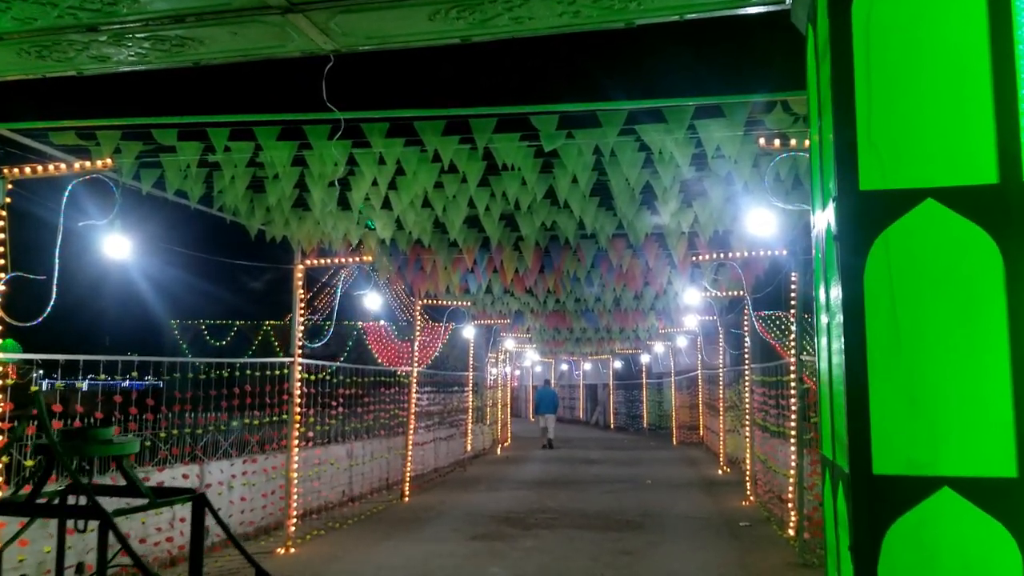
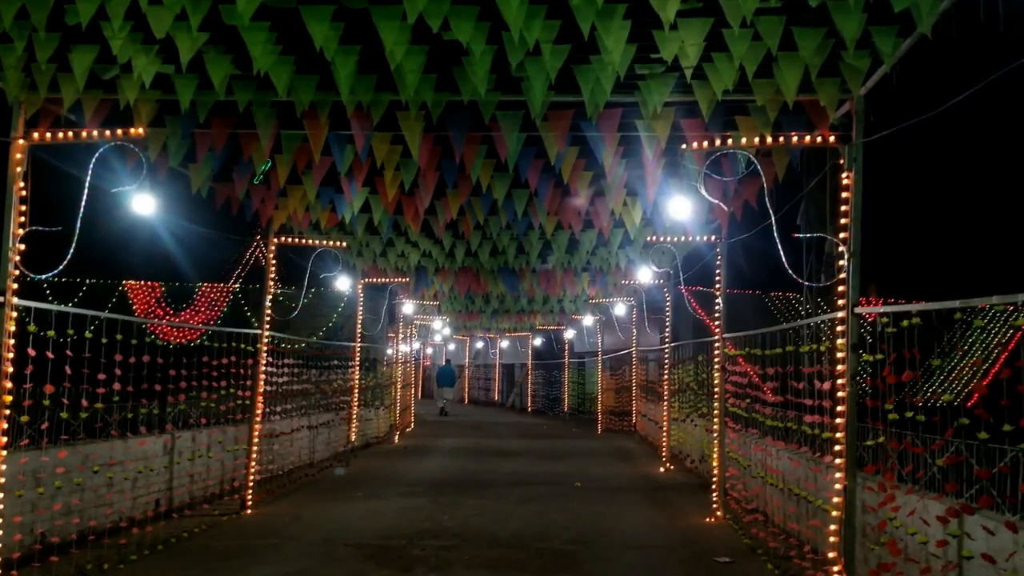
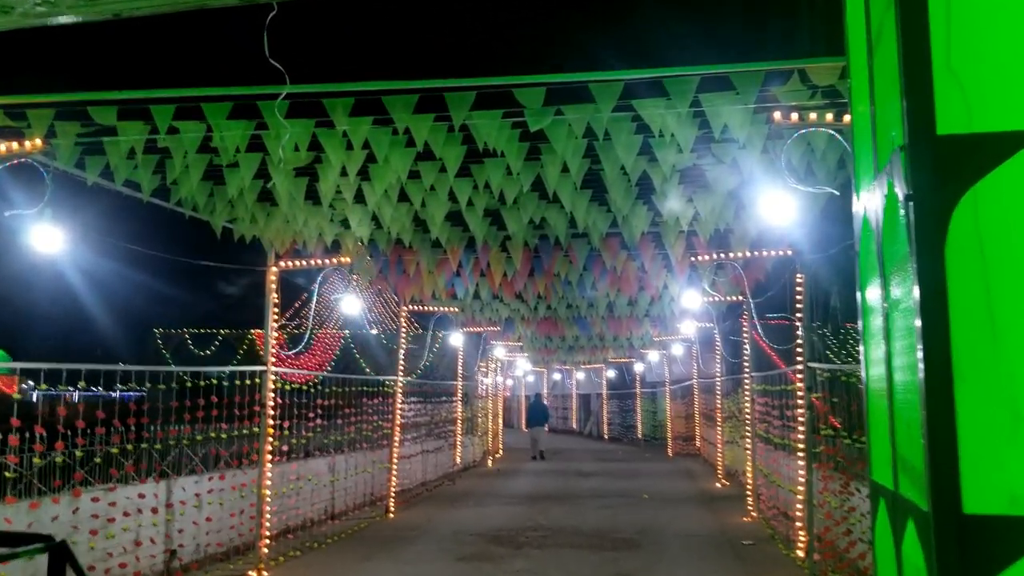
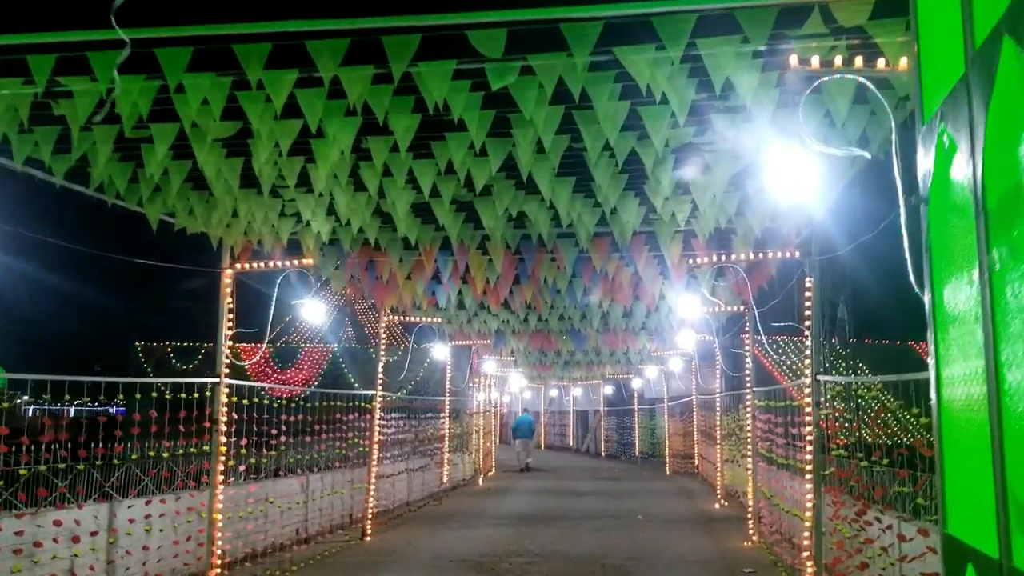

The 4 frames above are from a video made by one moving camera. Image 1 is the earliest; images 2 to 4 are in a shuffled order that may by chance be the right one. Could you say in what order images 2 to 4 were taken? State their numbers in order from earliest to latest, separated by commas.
3, 4, 2
